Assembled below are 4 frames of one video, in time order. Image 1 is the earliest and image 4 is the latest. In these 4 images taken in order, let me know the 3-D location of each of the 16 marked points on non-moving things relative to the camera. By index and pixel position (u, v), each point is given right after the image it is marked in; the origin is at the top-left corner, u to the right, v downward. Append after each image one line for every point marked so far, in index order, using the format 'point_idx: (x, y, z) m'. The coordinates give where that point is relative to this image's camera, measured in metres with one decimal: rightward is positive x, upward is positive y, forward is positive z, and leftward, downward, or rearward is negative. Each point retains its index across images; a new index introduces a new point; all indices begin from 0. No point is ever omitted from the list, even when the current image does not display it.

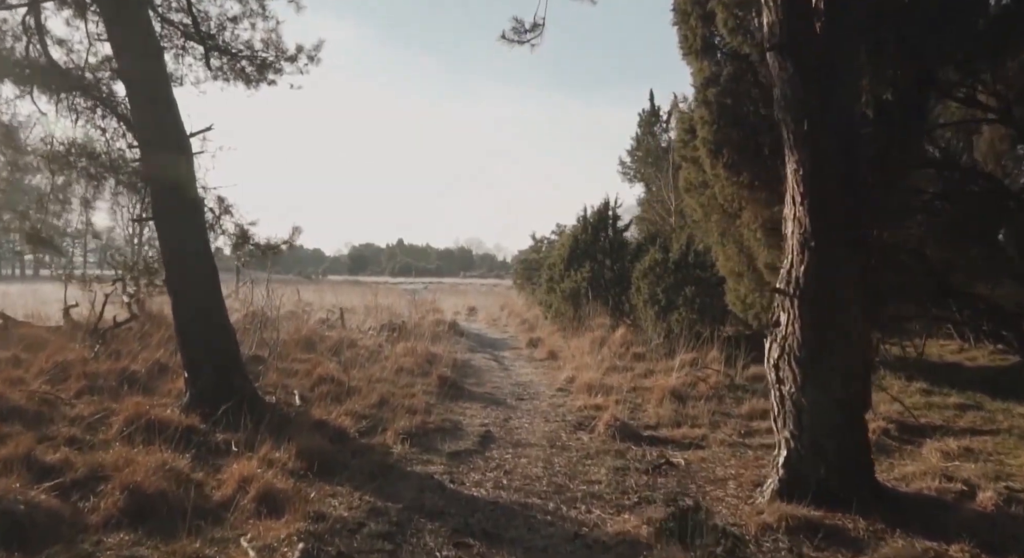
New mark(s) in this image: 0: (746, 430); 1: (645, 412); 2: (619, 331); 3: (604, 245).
0: (+2.1, -1.4, +7.2) m
1: (+1.4, -1.4, +8.0) m
2: (+1.9, -0.9, +13.7) m
3: (+1.8, +0.7, +15.6) m
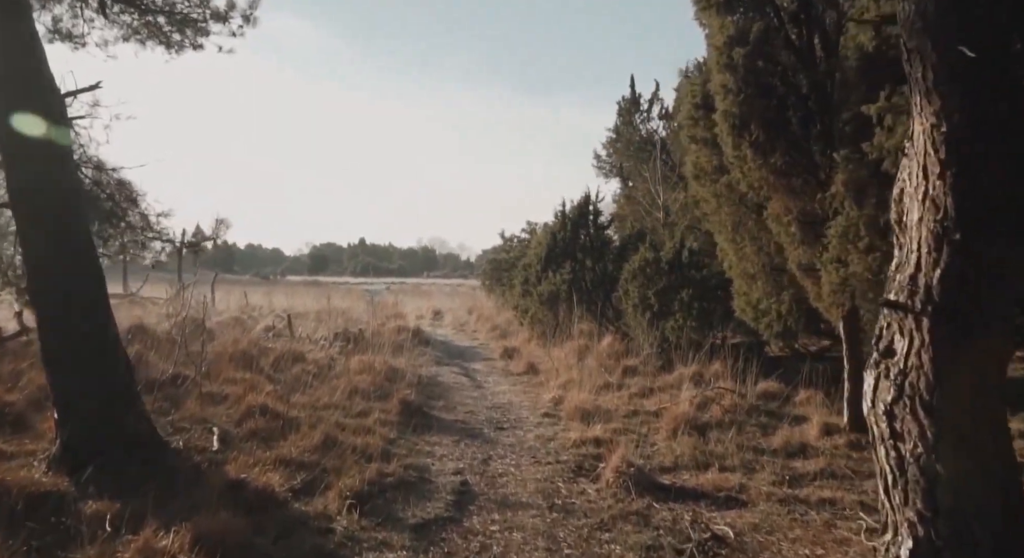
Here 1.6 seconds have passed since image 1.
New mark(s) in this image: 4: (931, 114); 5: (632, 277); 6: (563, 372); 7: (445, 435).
0: (+2.0, -1.4, +5.7) m
1: (+1.2, -1.4, +6.4) m
2: (+1.4, -0.9, +12.2) m
3: (+1.3, +0.6, +14.1) m
4: (+1.7, +0.7, +3.2) m
5: (+1.8, 0.0, +11.9) m
6: (+0.7, -1.2, +10.3) m
7: (-0.6, -1.4, +7.1) m
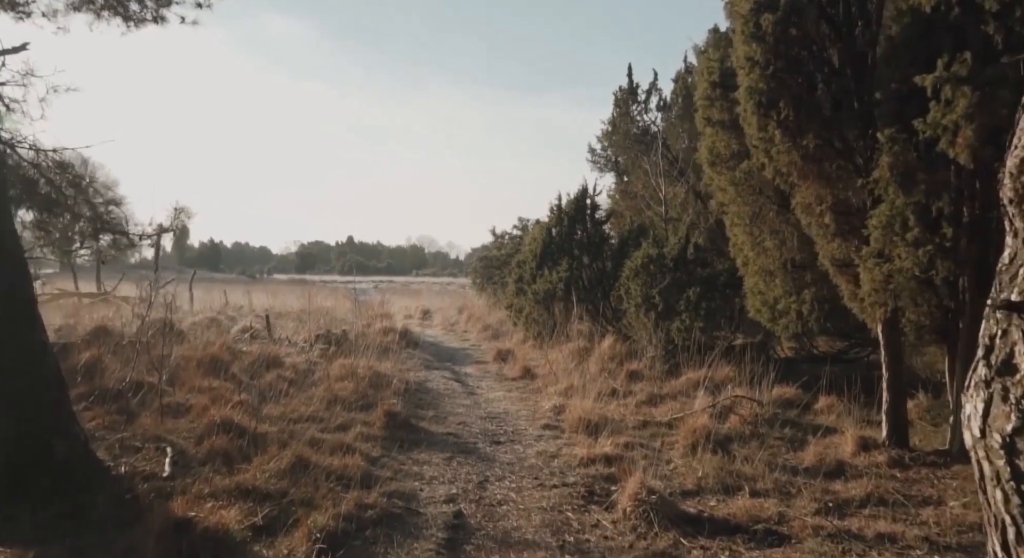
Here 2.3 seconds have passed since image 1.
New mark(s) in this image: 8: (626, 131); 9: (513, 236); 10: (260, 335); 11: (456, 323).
0: (+2.0, -1.4, +4.9) m
1: (+1.2, -1.4, +5.7) m
2: (+1.4, -0.9, +11.4) m
3: (+1.2, +0.7, +13.3) m
4: (+1.7, +0.7, +2.4) m
5: (+1.7, +0.1, +11.1) m
6: (+0.6, -1.2, +9.6) m
7: (-0.6, -1.4, +6.3) m
8: (+2.6, +3.4, +17.9) m
9: (0.0, +1.1, +20.0) m
10: (-4.0, -0.9, +12.3) m
11: (-1.3, -1.1, +18.5) m
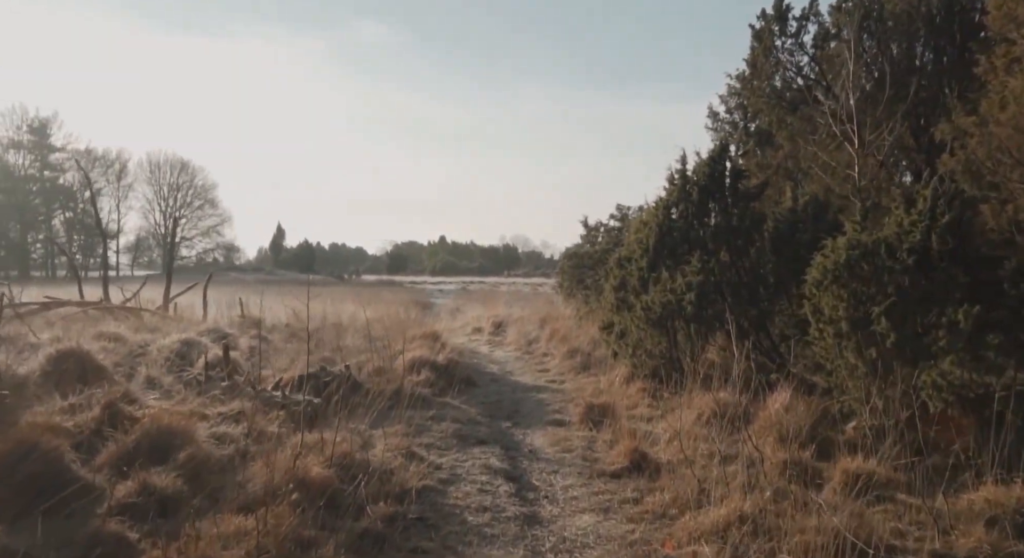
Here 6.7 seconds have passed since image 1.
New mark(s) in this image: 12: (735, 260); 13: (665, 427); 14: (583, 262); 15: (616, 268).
0: (+2.1, -1.5, -0.1) m
1: (+1.3, -1.4, +0.8) m
2: (+2.2, -1.0, +6.4) m
3: (+2.3, +0.6, +8.4) m
4: (+1.5, +0.6, -2.5) m
5: (+2.5, 0.0, +6.1) m
6: (+1.2, -1.3, +4.7) m
7: (-0.4, -1.5, +1.7) m
8: (+4.2, +3.3, +12.7) m
9: (+1.9, +1.0, +15.1) m
10: (-3.0, -1.0, +8.0) m
11: (+0.4, -1.1, +13.9) m
12: (+2.3, +0.2, +8.0) m
13: (+1.3, -1.2, +6.5) m
14: (+1.5, +0.4, +16.4) m
15: (+1.3, +0.2, +10.0) m
